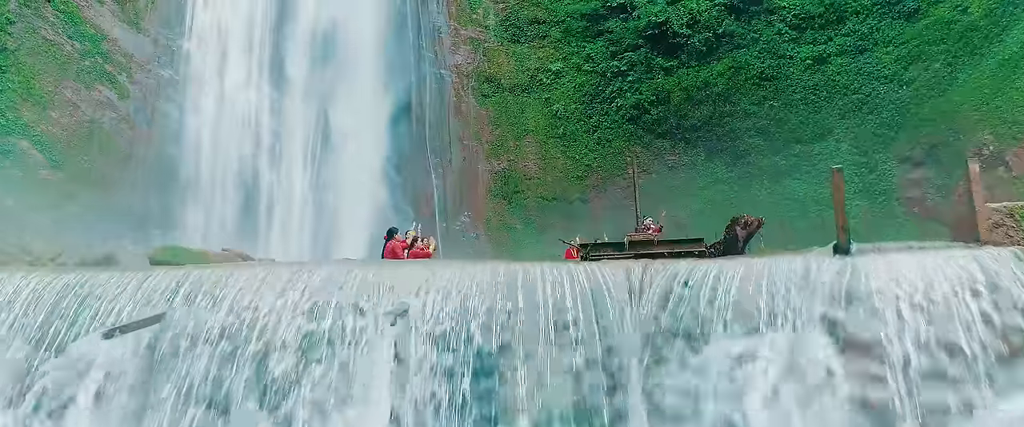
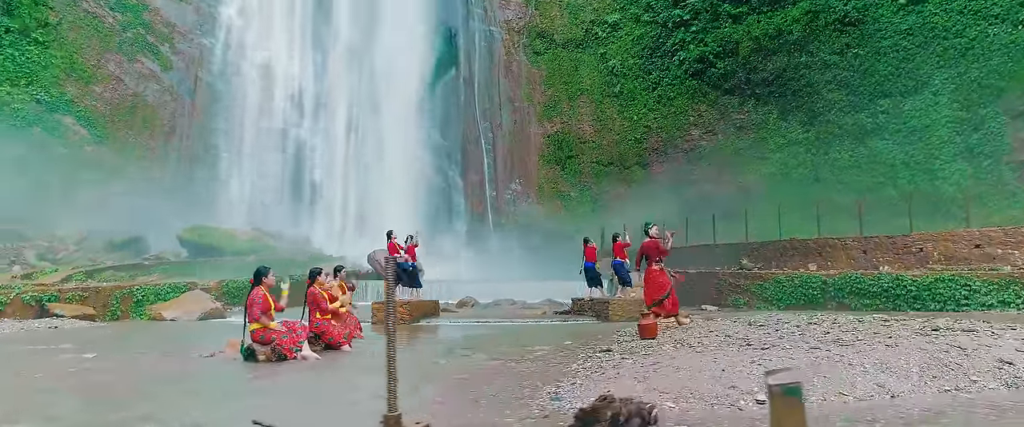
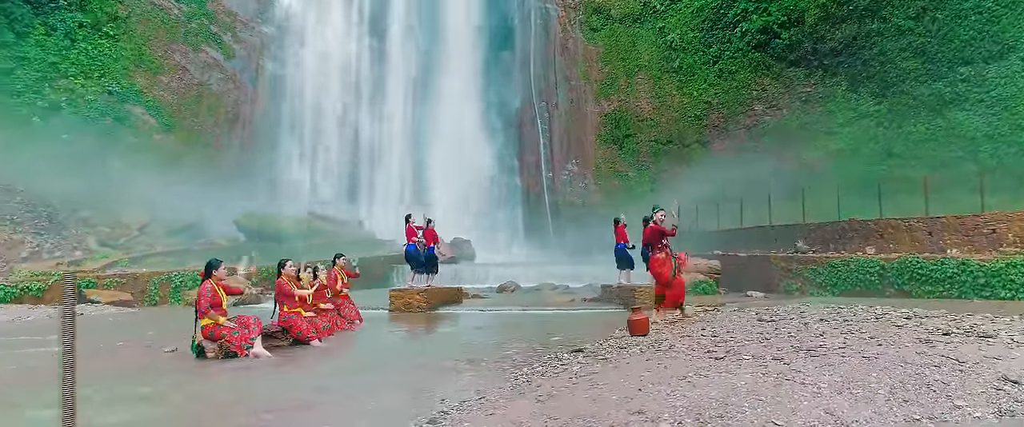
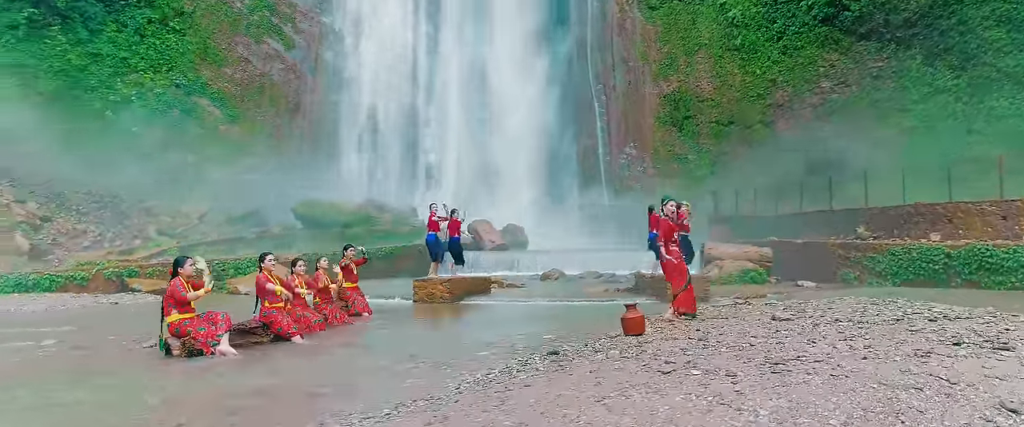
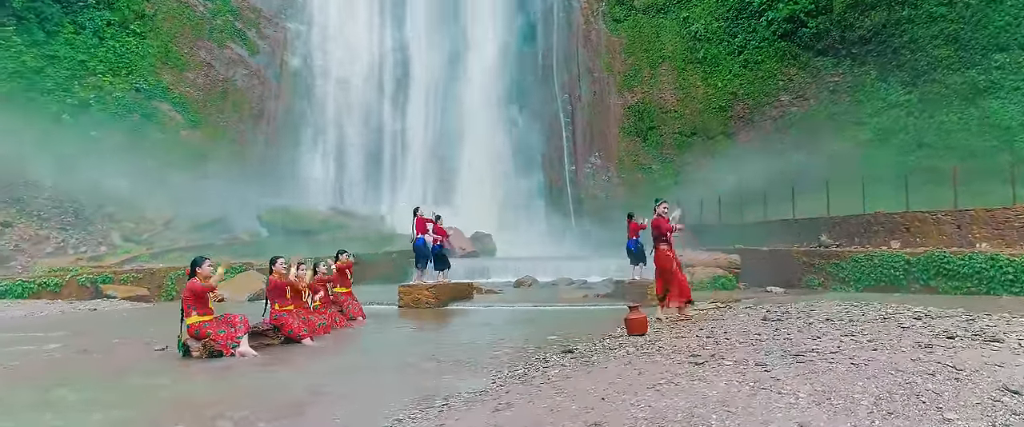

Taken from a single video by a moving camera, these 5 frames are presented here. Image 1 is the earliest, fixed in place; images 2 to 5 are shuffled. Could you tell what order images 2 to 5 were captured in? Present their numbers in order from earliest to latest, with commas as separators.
2, 3, 5, 4
